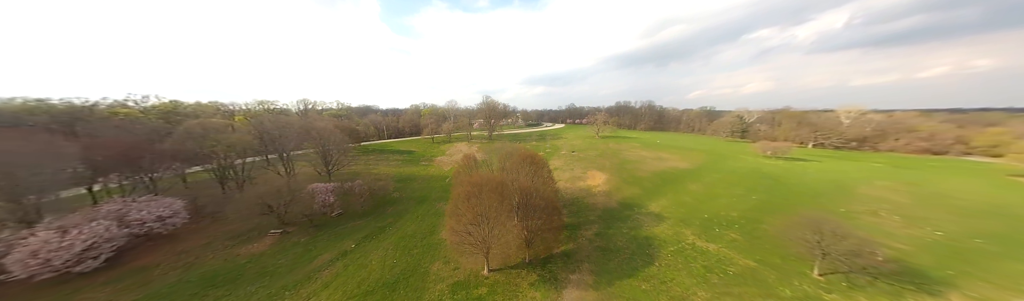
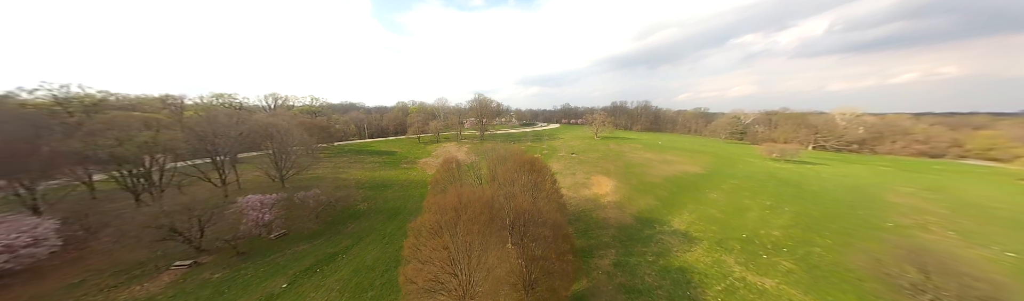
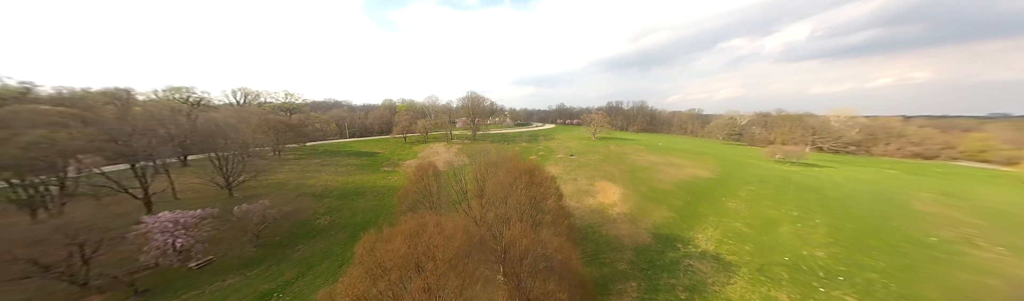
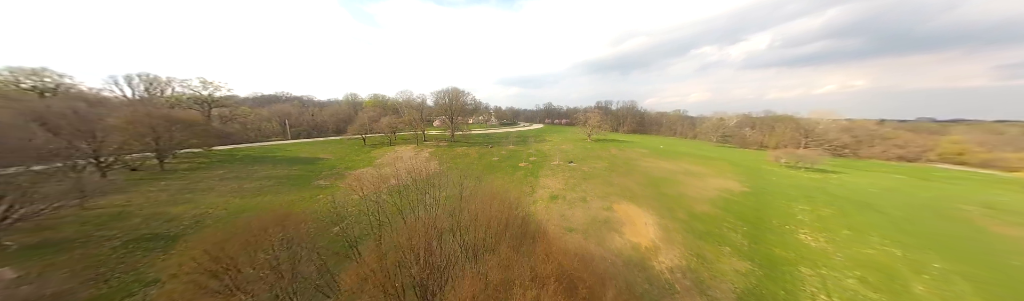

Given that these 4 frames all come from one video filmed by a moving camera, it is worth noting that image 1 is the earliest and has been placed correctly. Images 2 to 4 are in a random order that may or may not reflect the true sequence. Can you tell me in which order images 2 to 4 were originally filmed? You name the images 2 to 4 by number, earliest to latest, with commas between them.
2, 3, 4
